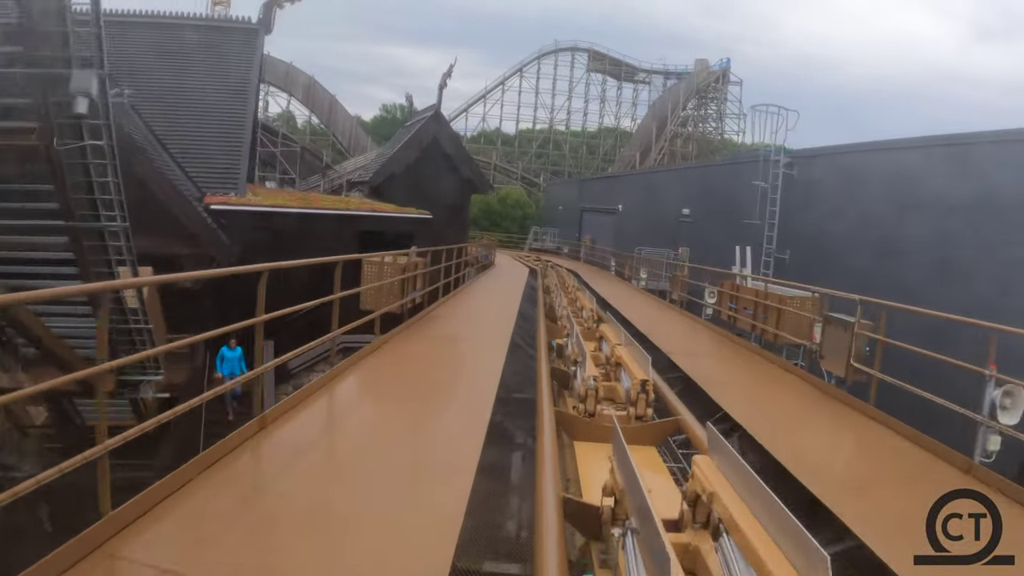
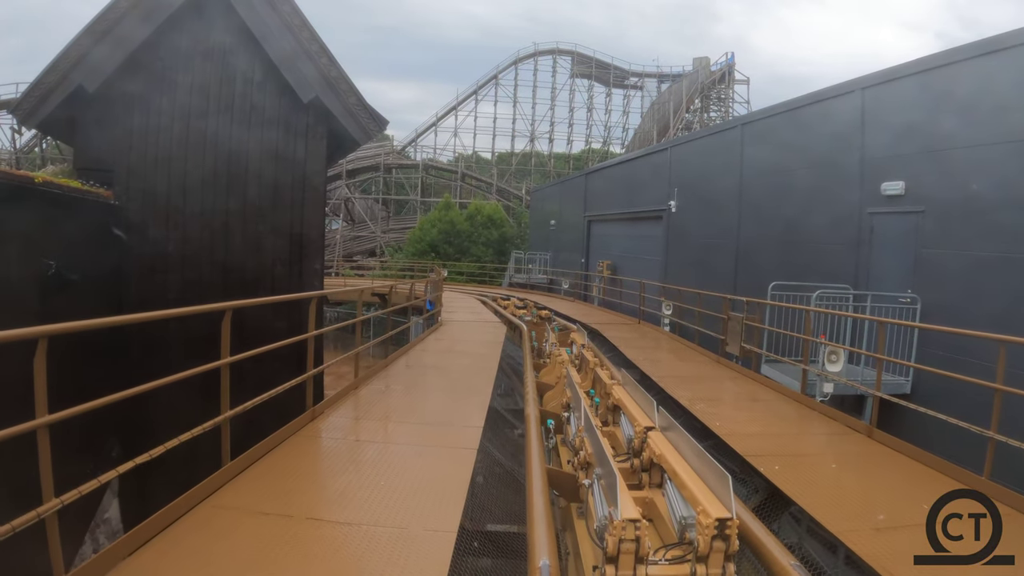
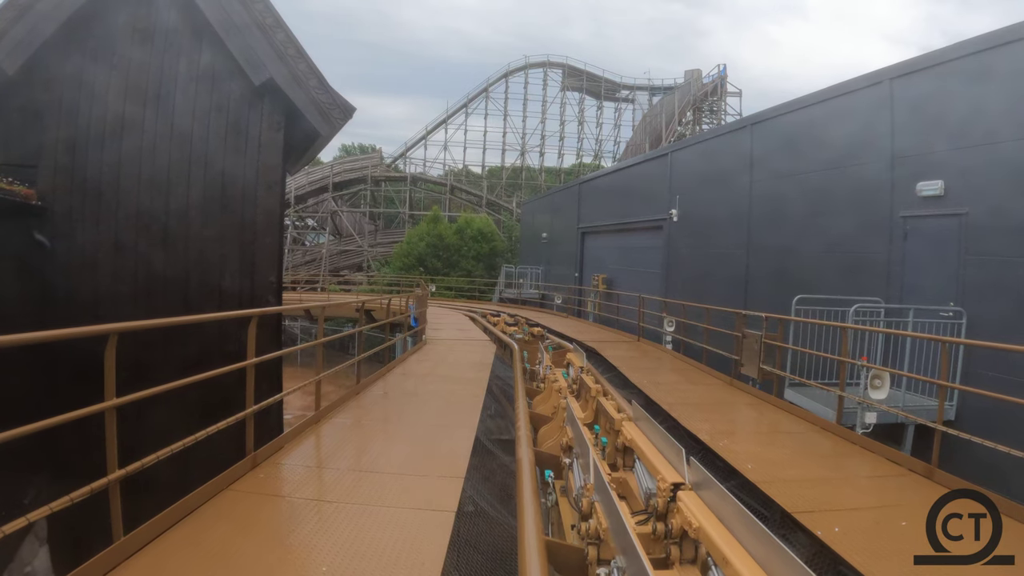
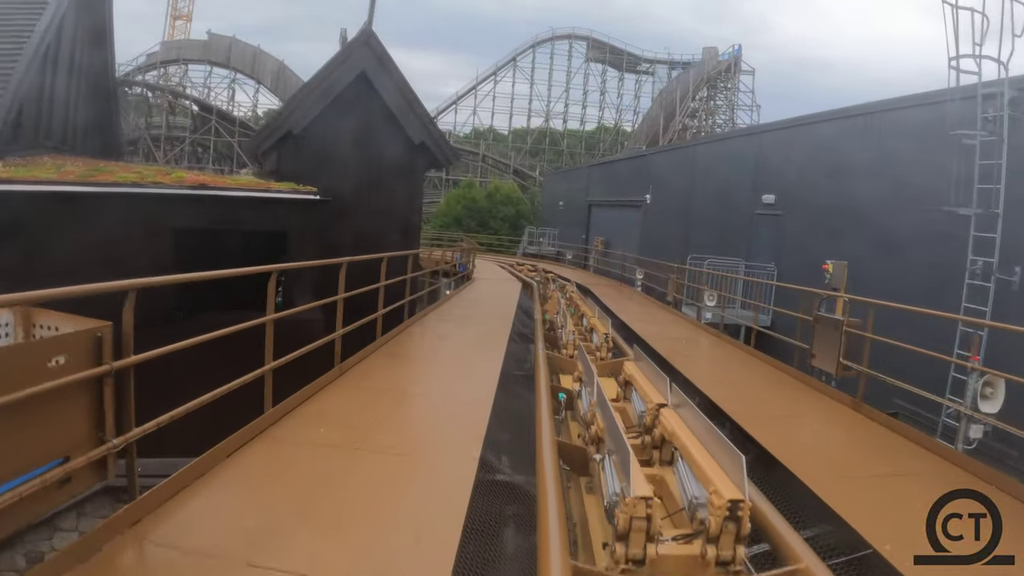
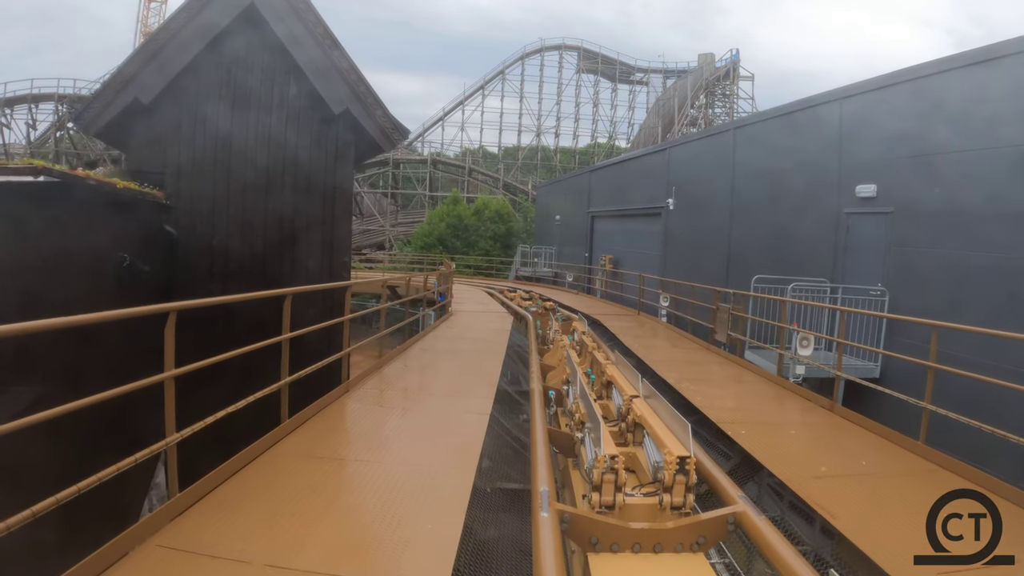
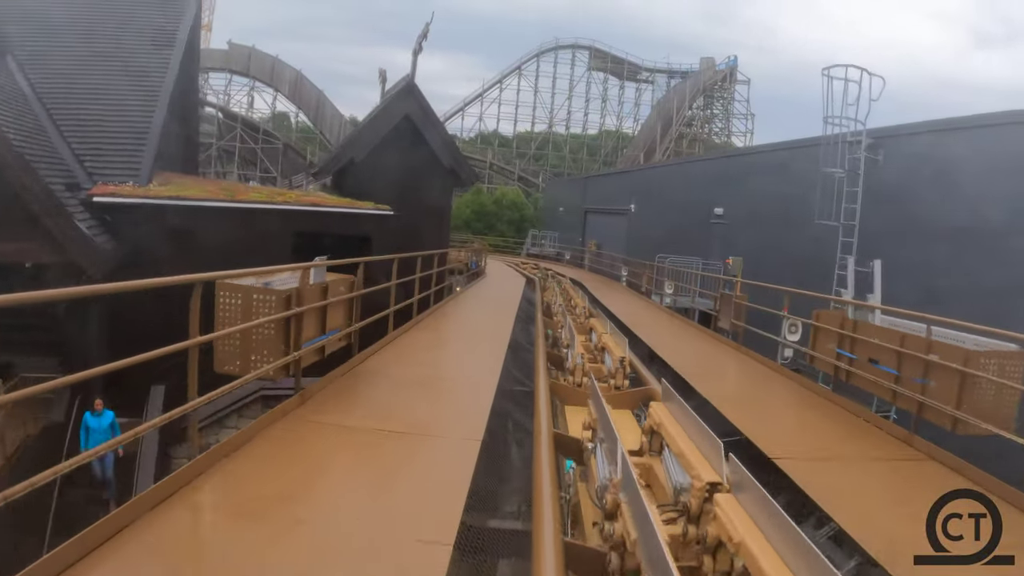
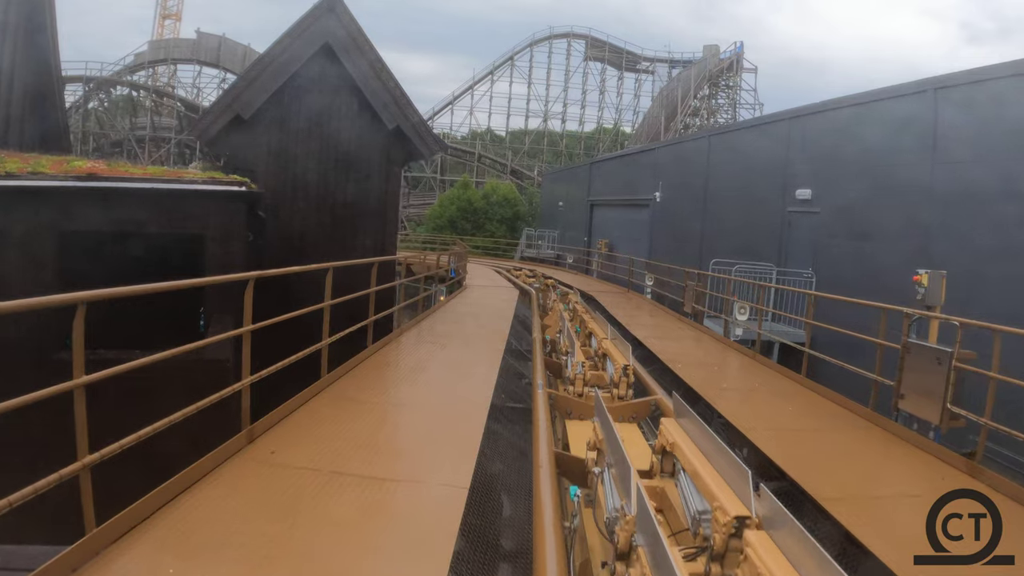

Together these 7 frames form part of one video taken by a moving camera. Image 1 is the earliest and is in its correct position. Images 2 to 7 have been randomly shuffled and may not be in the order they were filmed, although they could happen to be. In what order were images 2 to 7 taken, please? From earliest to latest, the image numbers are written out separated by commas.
6, 4, 7, 5, 2, 3
